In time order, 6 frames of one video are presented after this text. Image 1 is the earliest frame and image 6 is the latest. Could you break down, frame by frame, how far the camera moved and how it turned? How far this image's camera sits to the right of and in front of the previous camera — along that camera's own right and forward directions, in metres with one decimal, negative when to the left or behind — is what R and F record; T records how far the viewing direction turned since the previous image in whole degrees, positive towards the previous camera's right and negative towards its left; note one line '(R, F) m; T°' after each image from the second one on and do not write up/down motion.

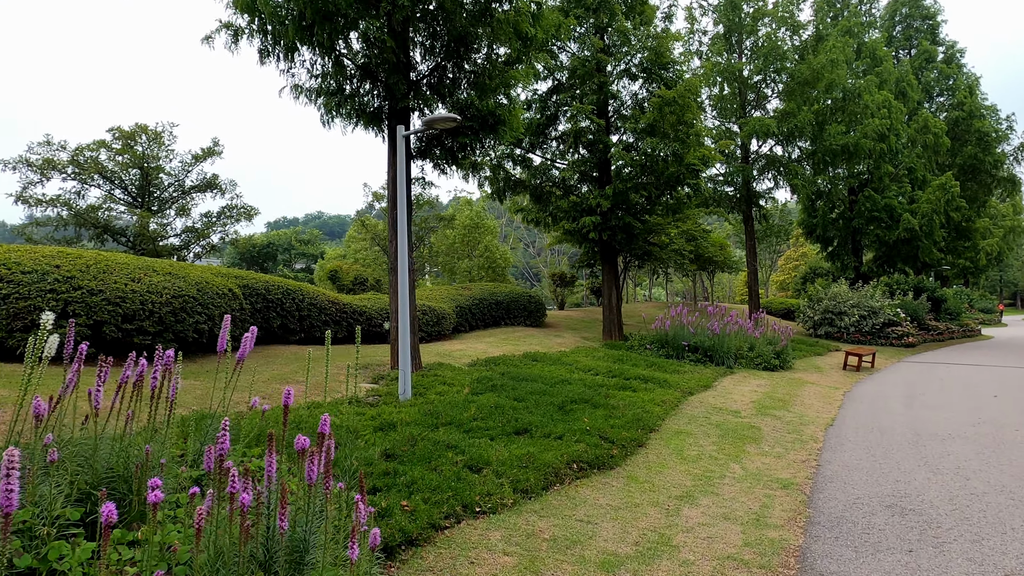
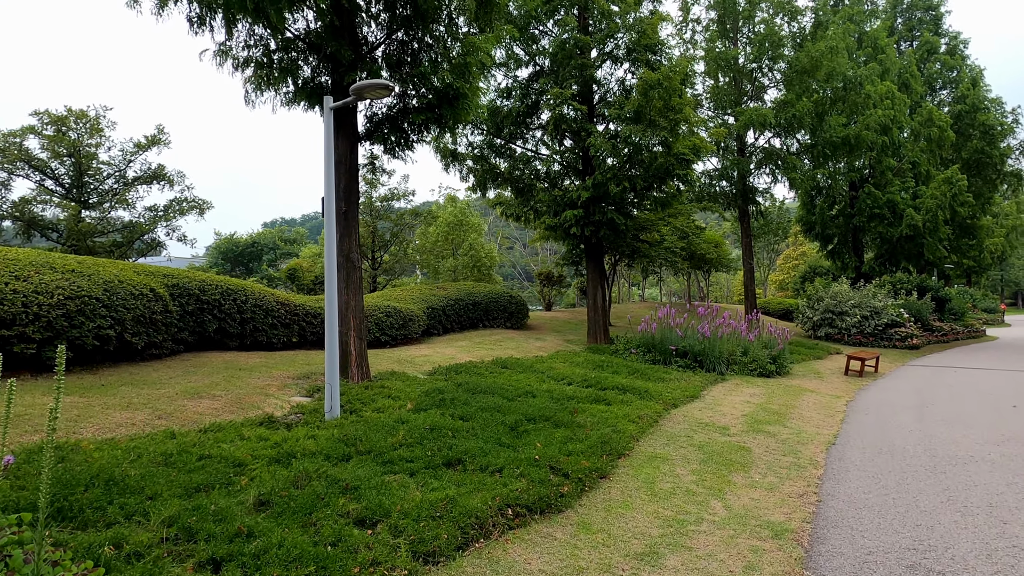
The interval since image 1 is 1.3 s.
(+0.4, +0.9) m; 0°
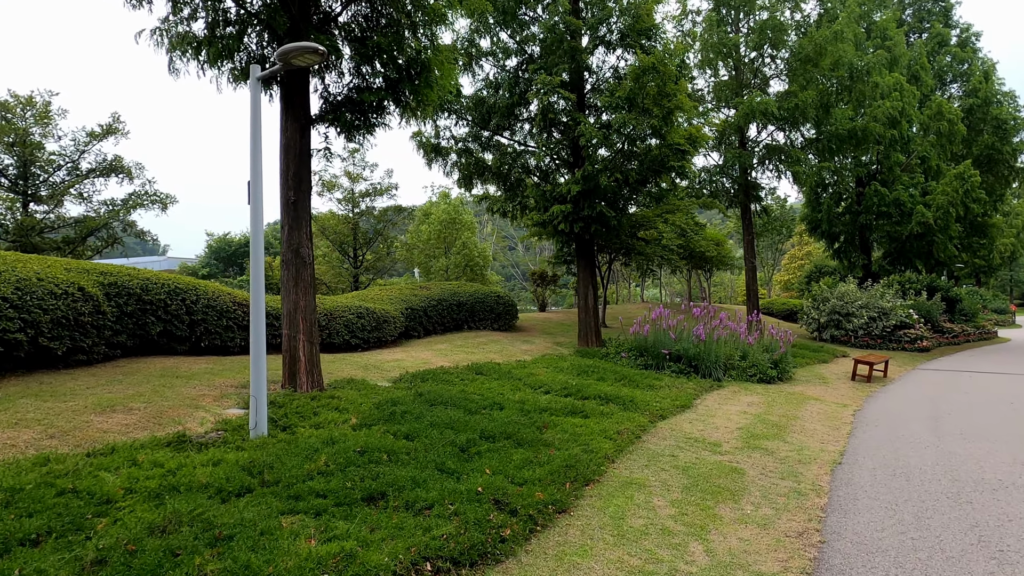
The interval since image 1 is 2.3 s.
(+0.3, +0.7) m; 0°
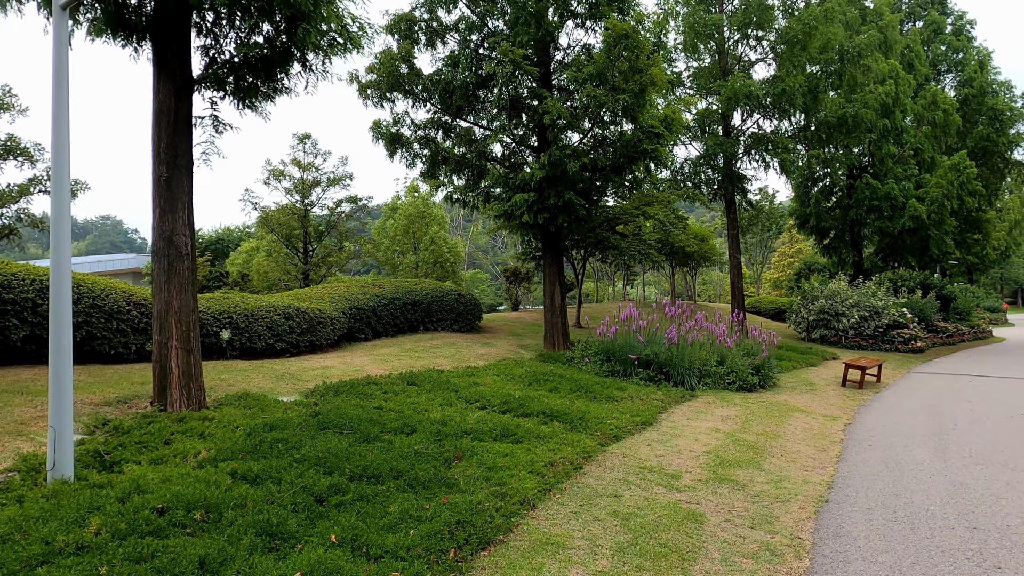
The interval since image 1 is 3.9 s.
(+0.5, +1.0) m; +1°
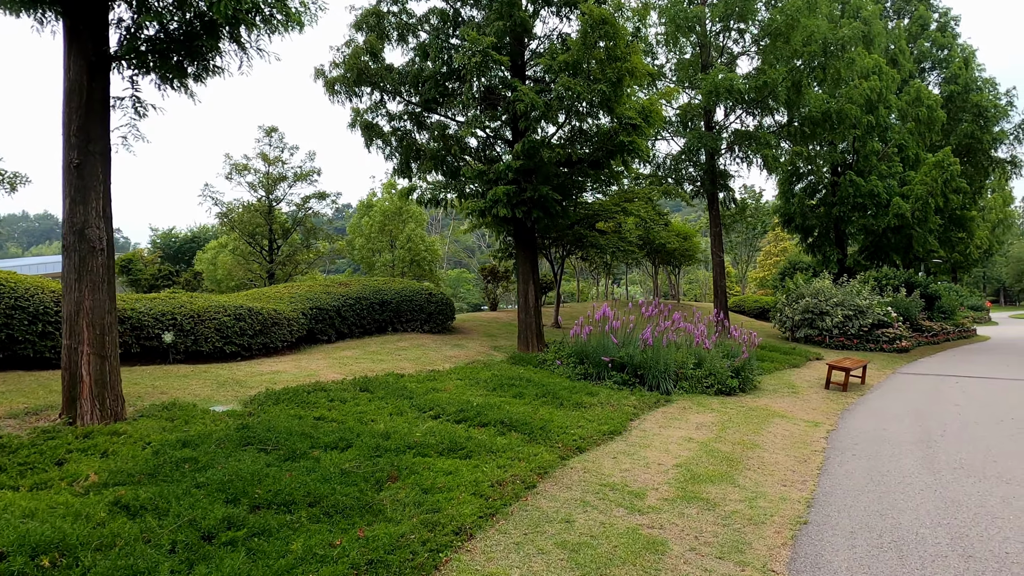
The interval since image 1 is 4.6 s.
(+0.2, +0.4) m; +1°
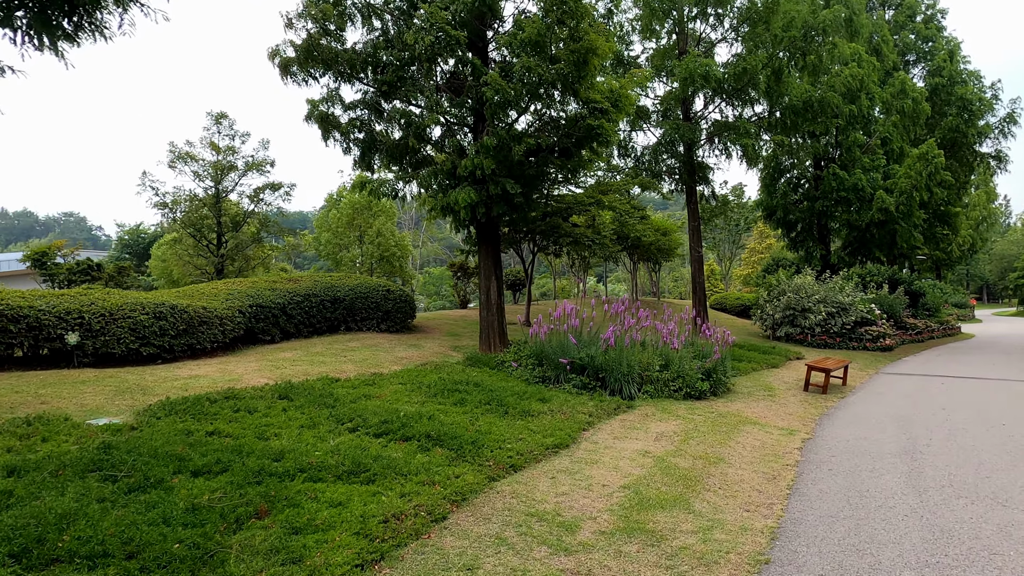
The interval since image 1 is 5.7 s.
(+0.4, +0.6) m; +1°
